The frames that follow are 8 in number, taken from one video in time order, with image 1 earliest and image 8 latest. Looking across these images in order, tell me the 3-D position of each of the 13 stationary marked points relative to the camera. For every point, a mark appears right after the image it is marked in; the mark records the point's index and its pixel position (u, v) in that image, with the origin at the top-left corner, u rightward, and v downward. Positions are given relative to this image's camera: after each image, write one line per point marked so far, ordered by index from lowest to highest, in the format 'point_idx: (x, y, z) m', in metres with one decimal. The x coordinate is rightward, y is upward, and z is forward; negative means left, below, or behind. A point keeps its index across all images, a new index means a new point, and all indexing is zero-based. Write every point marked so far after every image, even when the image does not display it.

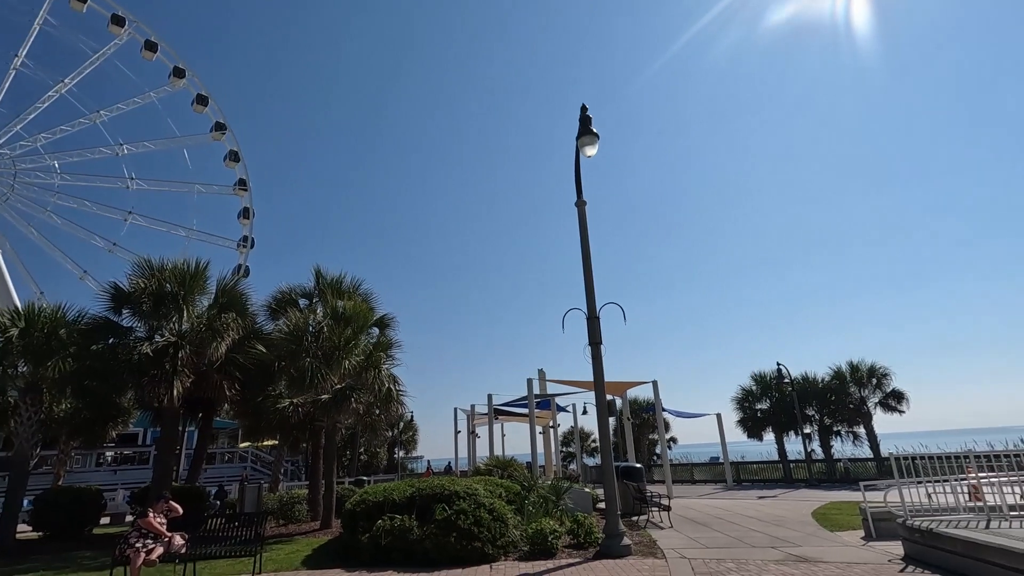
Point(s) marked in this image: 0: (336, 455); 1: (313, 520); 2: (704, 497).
0: (-3.8, -3.6, +12.4) m
1: (-4.4, -5.1, +12.7) m
2: (+5.7, -6.2, +17.2) m
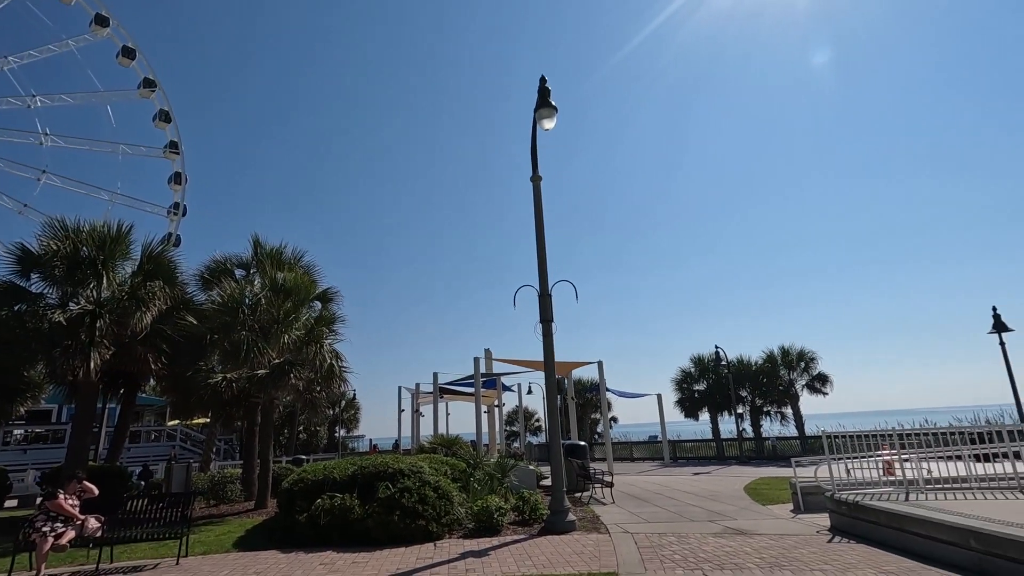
0: (-5.0, -3.0, +12.0) m
1: (-5.6, -4.5, +12.2) m
2: (+4.0, -5.7, +17.7) m
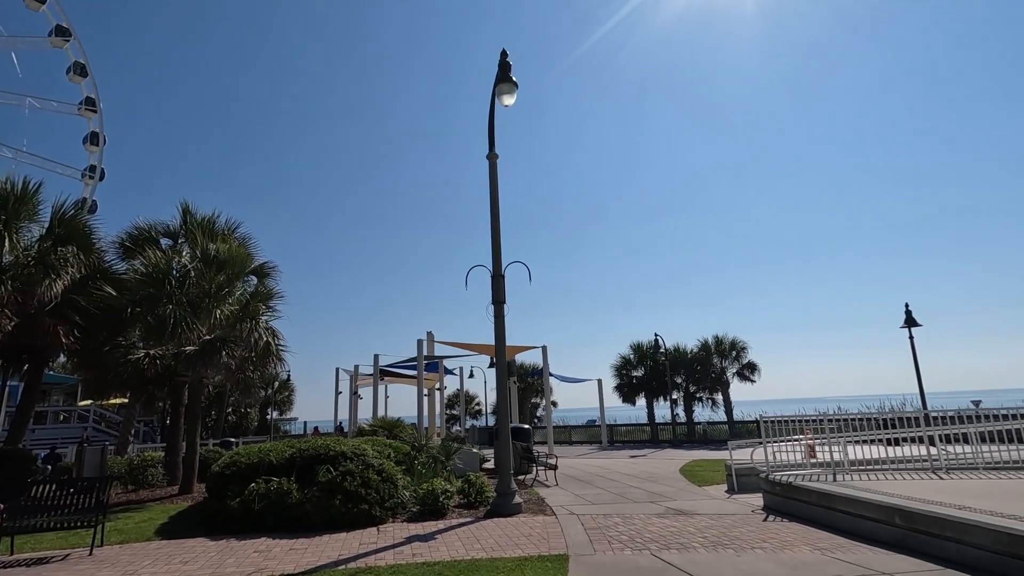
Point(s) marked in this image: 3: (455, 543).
0: (-6.1, -2.5, +11.3) m
1: (-6.8, -3.9, +11.5) m
2: (+2.2, -5.2, +17.9) m
3: (-0.6, -2.5, +5.8) m
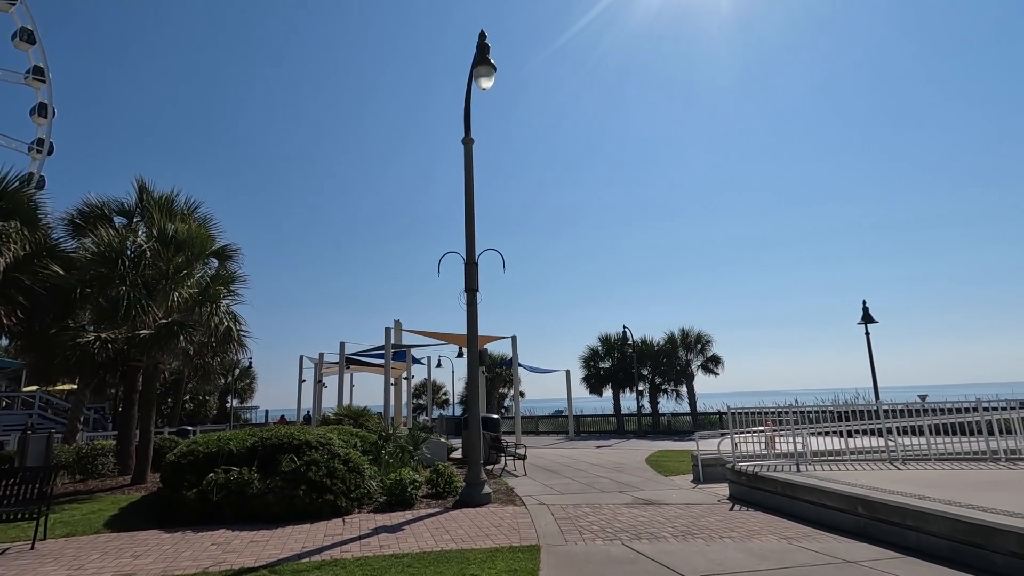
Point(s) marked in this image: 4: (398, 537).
0: (-6.7, -2.1, +10.9) m
1: (-7.4, -3.6, +11.0) m
2: (+1.2, -4.9, +18.0) m
3: (-0.9, -2.4, +5.6) m
4: (-1.1, -2.4, +5.6) m
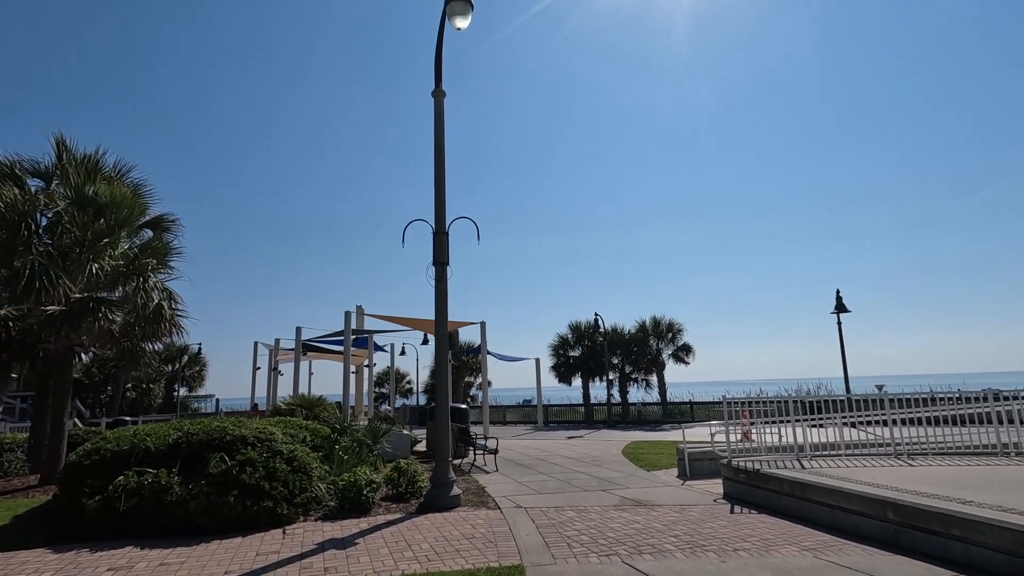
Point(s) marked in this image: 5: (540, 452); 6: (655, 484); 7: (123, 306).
0: (-7.2, -1.7, +9.6) m
1: (-8.0, -3.1, +9.8) m
2: (+0.2, -4.5, +17.3) m
3: (-1.1, -2.1, +4.8) m
4: (-1.3, -2.1, +4.7) m
5: (+0.6, -3.6, +12.8) m
6: (+2.1, -2.8, +8.4) m
7: (-6.2, -0.3, +9.4) m
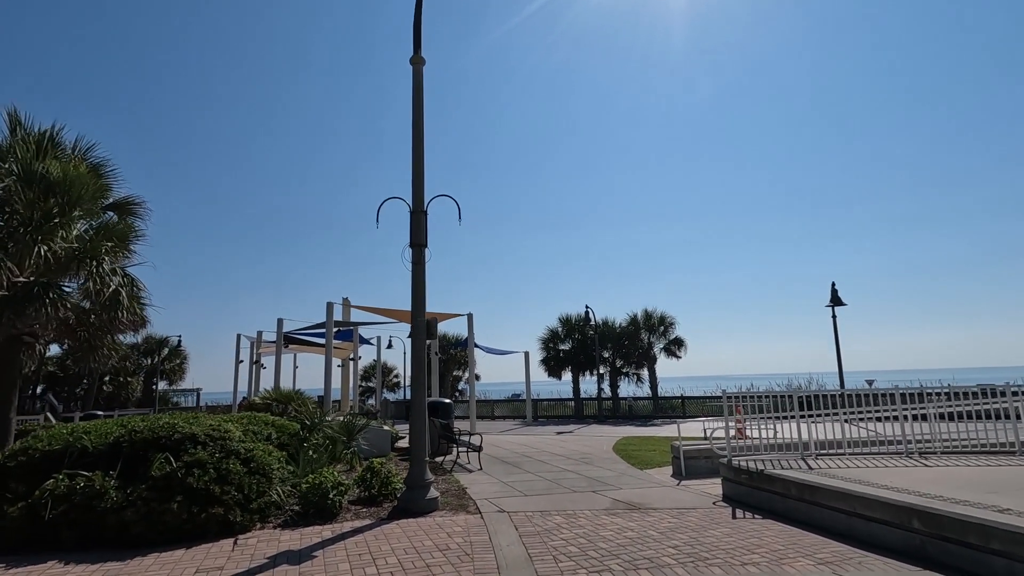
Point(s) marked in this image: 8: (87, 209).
0: (-7.4, -1.5, +9.0) m
1: (-8.2, -2.9, +9.2) m
2: (-0.2, -4.2, +16.8) m
3: (-1.2, -2.0, +4.3) m
4: (-1.5, -2.0, +4.2) m
5: (+0.3, -3.4, +12.3) m
6: (+1.9, -2.7, +8.0) m
7: (-6.4, -0.1, +8.8) m
8: (-7.0, +1.3, +9.6) m
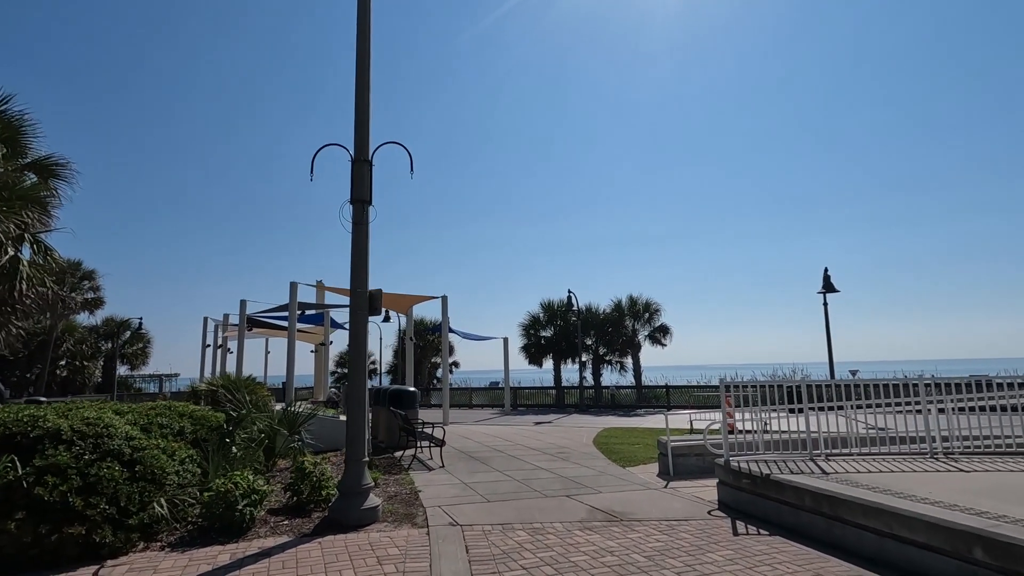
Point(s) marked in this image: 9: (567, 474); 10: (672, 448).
0: (-7.9, -1.1, +7.9) m
1: (-8.6, -2.4, +8.1) m
2: (-0.8, -3.7, +15.9) m
3: (-1.5, -1.7, +3.3) m
4: (-1.8, -1.7, +3.3) m
5: (-0.2, -3.0, +11.4) m
6: (+1.4, -2.4, +7.1) m
7: (-6.8, +0.3, +7.7) m
8: (-7.4, +1.7, +8.4) m
9: (+0.7, -2.5, +7.8) m
10: (+2.2, -2.2, +8.3) m
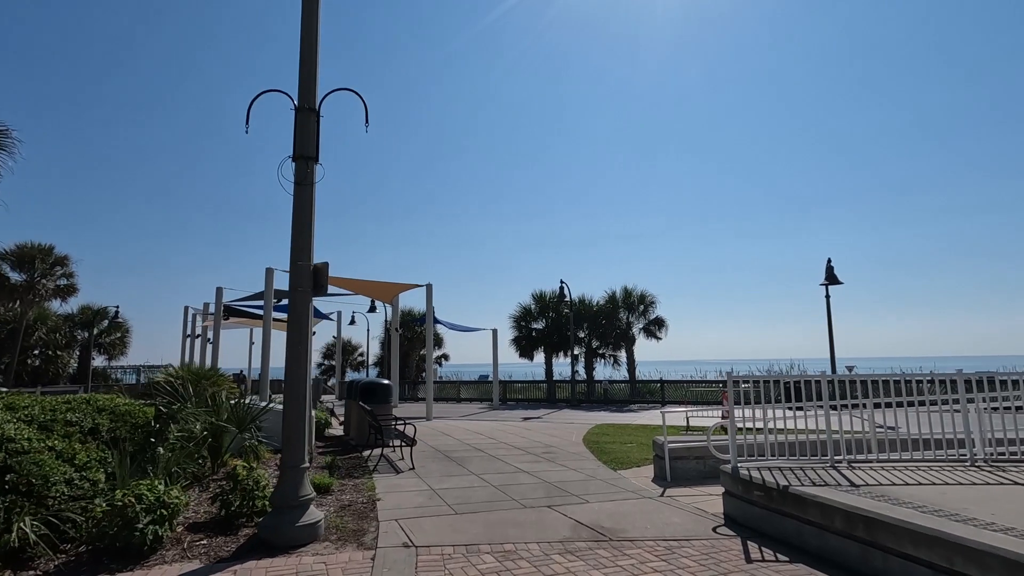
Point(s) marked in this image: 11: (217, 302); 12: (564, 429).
0: (-8.1, -0.8, +7.1) m
1: (-8.9, -2.2, +7.3) m
2: (-1.1, -3.4, +15.2) m
3: (-1.7, -1.6, +2.6) m
4: (-2.0, -1.6, +2.5) m
5: (-0.5, -2.8, +10.7) m
6: (+1.2, -2.2, +6.4) m
7: (-7.0, +0.5, +6.9) m
8: (-7.6, +2.0, +7.6) m
9: (+0.5, -2.3, +7.1) m
10: (+2.0, -2.0, +7.6) m
11: (-8.2, -0.4, +16.3) m
12: (+1.1, -3.1, +12.6) m
